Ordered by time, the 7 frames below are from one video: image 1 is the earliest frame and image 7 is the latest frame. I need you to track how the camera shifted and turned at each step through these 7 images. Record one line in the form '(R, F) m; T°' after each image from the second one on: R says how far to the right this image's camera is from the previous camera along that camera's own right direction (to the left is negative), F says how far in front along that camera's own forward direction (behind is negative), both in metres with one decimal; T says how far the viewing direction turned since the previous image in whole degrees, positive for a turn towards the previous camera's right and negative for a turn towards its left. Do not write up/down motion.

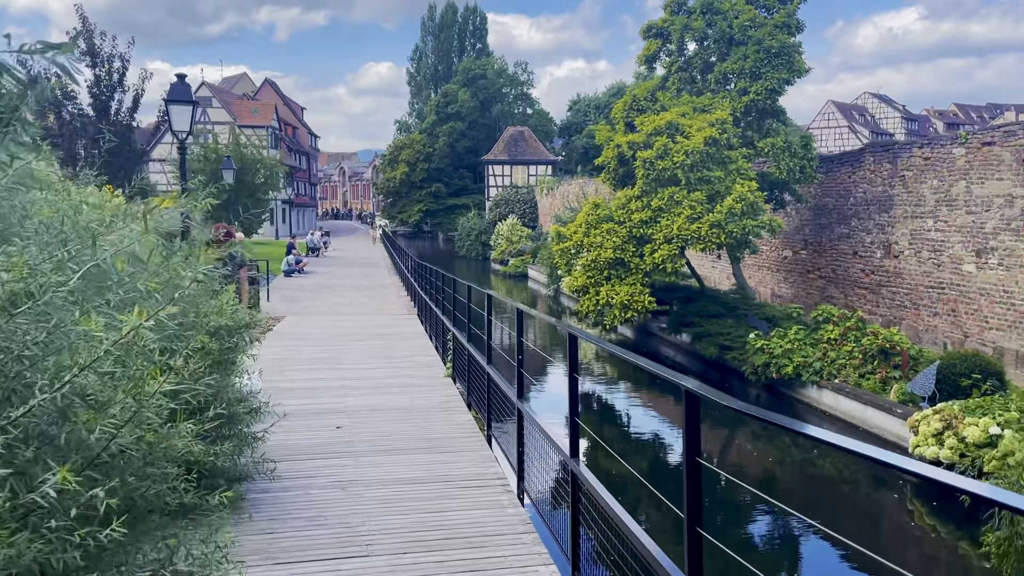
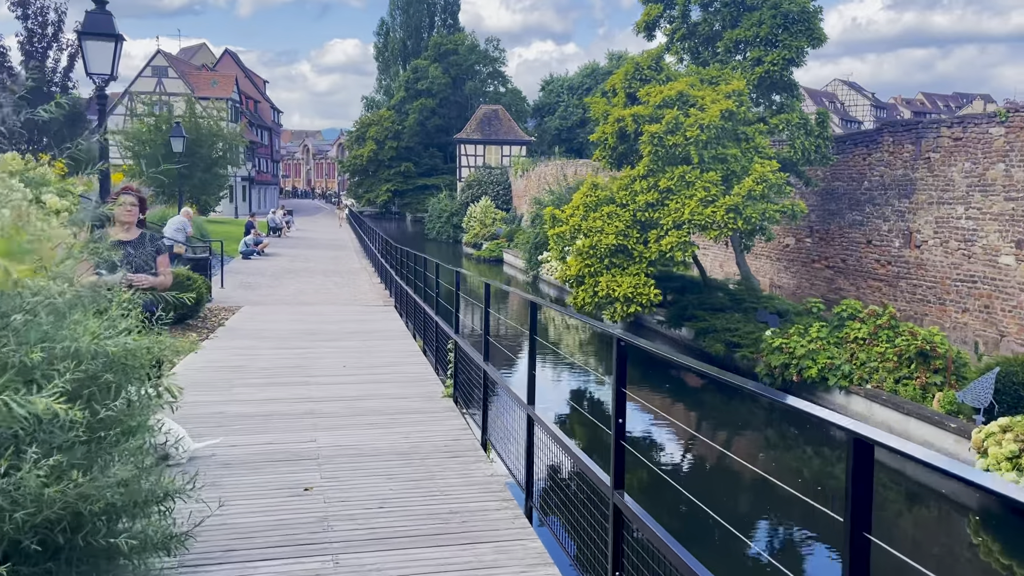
(-0.4, +1.6) m; +2°
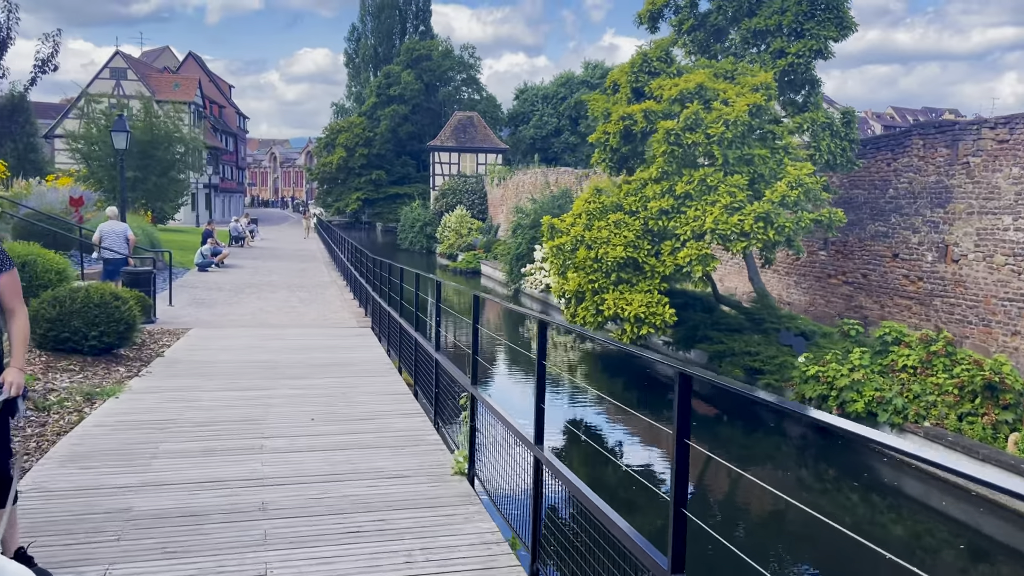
(-0.3, +1.7) m; +2°
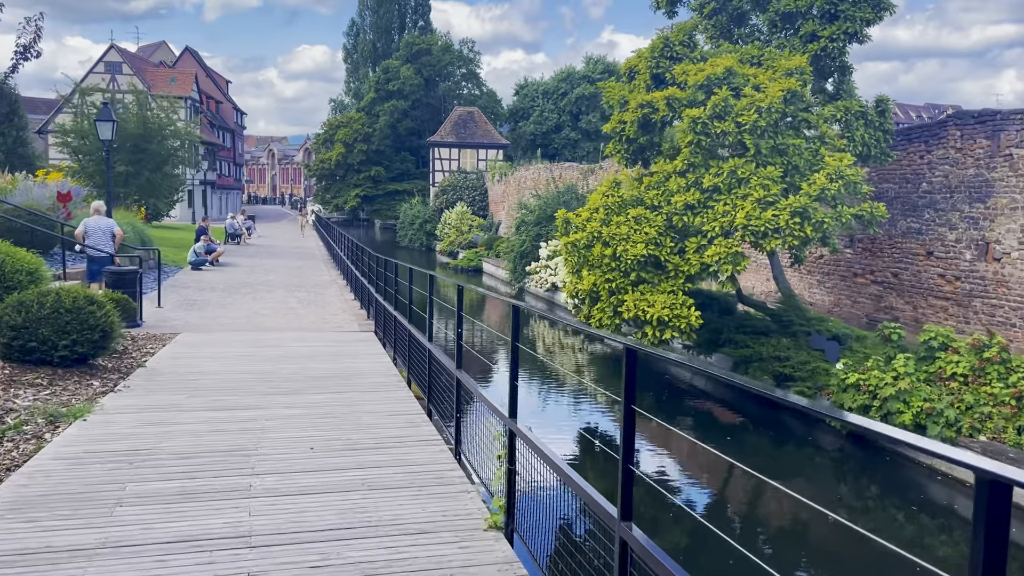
(-0.2, +0.8) m; 0°
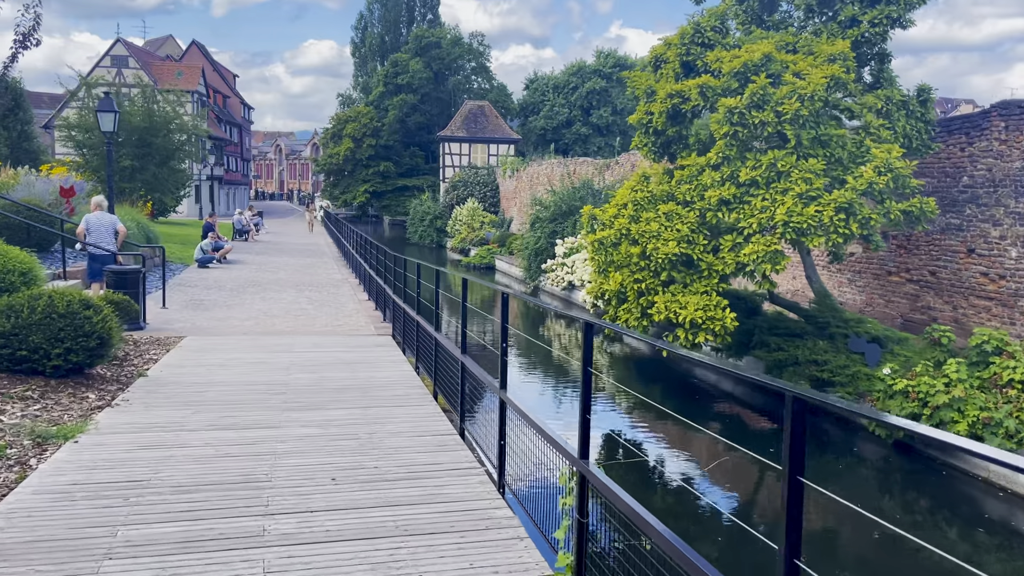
(-0.2, +0.6) m; 0°
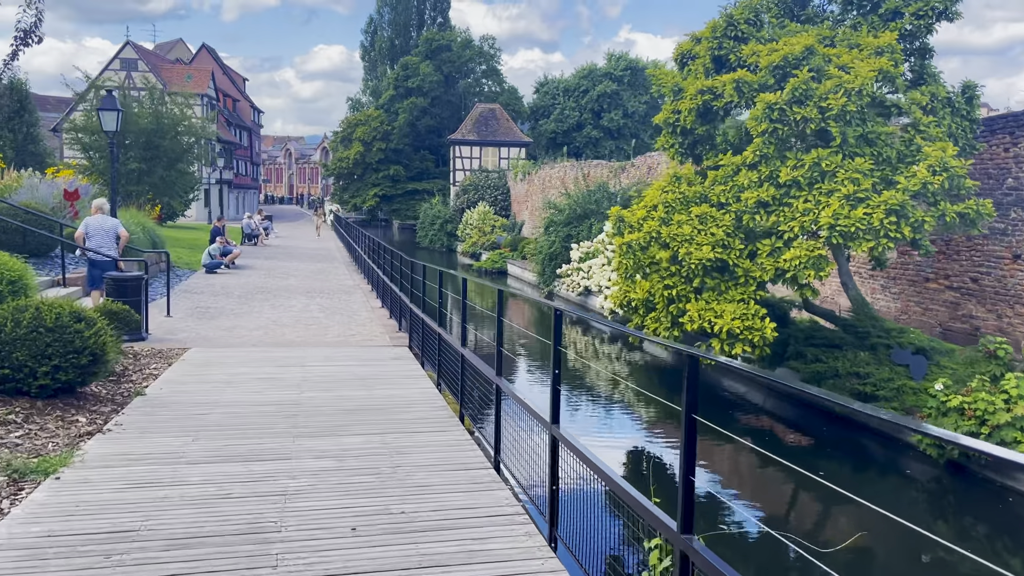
(-0.2, +0.6) m; -1°
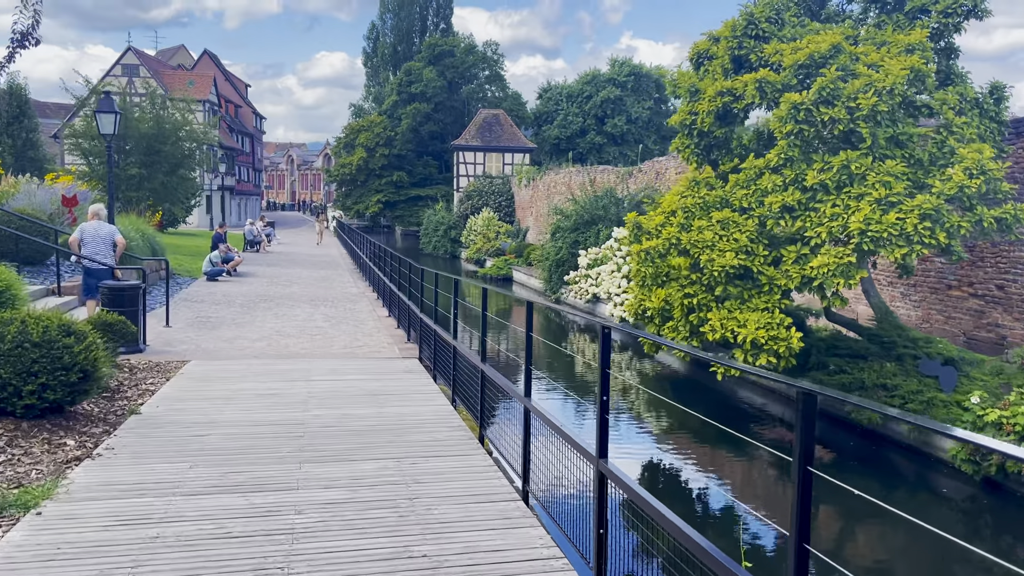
(-0.1, +0.4) m; 0°
